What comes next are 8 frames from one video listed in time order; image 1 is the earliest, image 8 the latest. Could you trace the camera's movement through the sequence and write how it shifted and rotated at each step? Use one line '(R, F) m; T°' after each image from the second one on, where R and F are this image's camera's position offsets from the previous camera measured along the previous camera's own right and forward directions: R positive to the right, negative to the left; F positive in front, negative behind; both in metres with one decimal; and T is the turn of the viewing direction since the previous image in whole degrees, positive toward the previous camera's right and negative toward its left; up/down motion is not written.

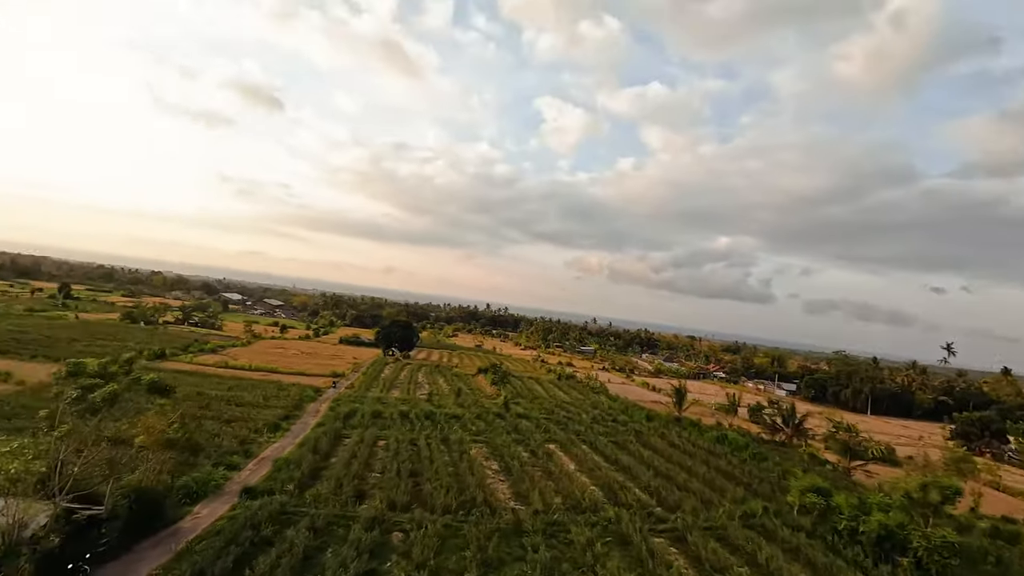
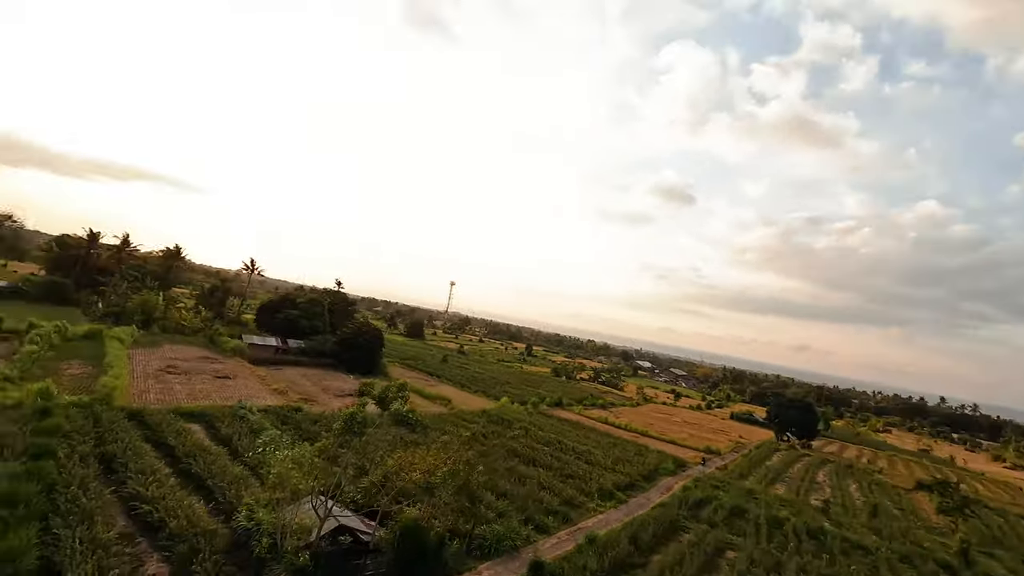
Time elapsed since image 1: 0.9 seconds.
(+0.7, +5.4) m; -45°
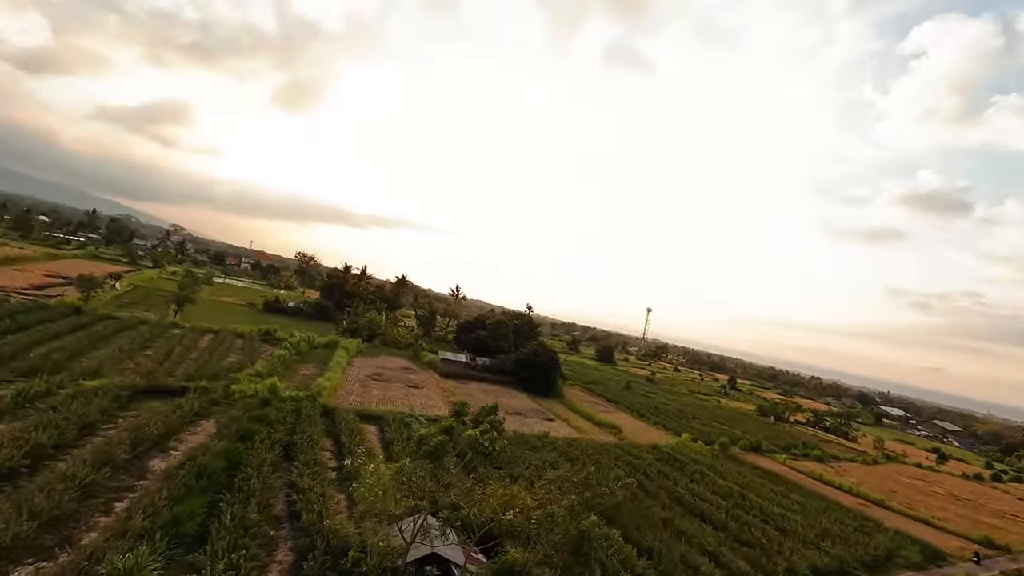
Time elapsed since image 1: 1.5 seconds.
(+1.8, +2.0) m; -23°
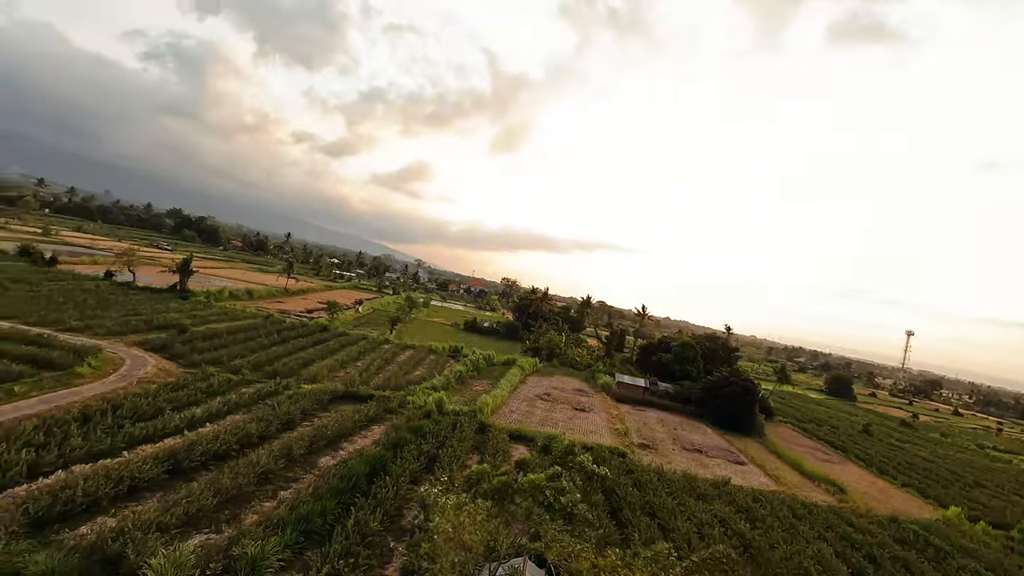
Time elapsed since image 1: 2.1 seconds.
(+2.5, +2.1) m; -25°
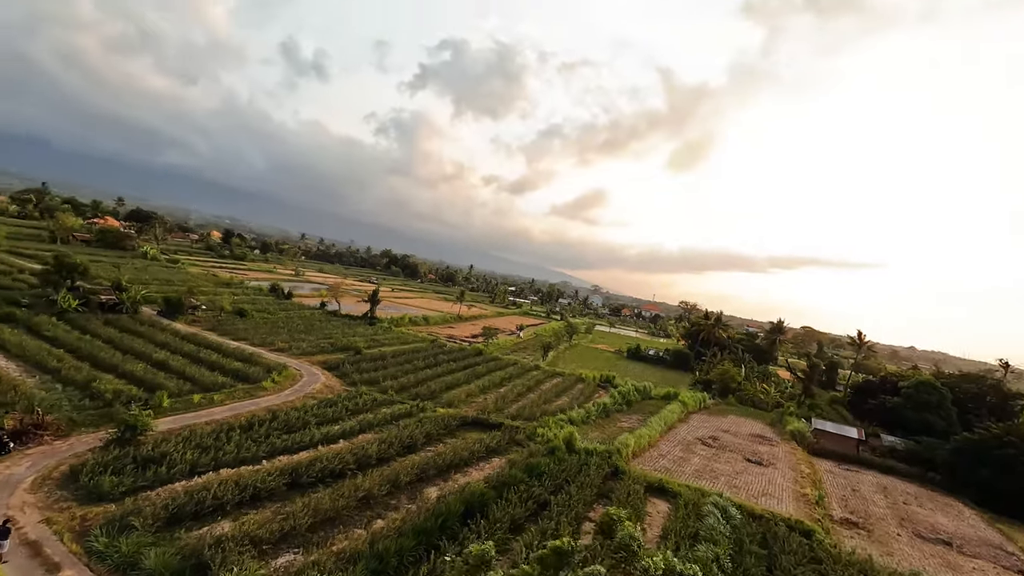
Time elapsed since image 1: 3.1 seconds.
(+2.5, +2.8) m; -23°
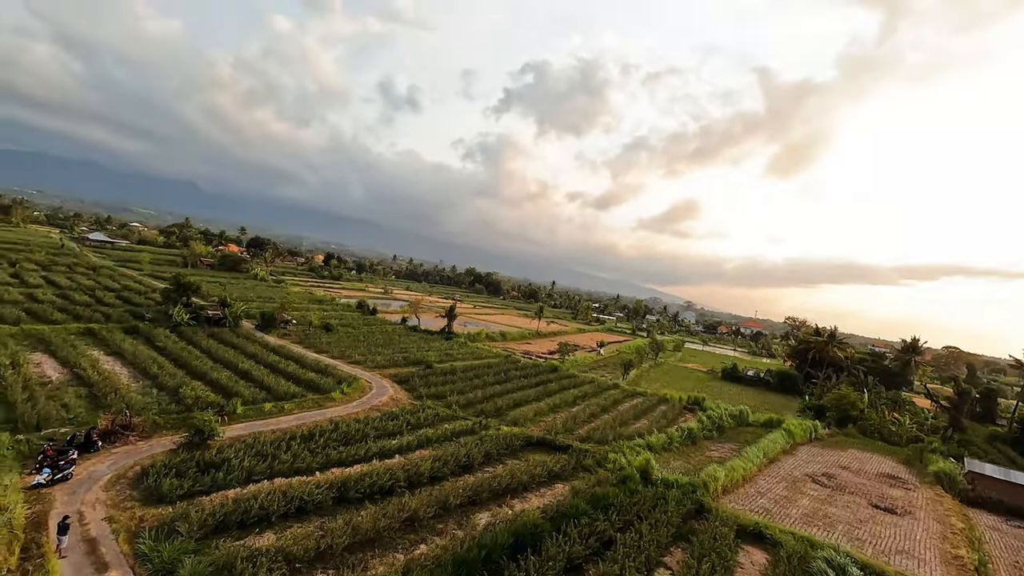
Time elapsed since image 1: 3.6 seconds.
(+1.1, +1.7) m; -11°
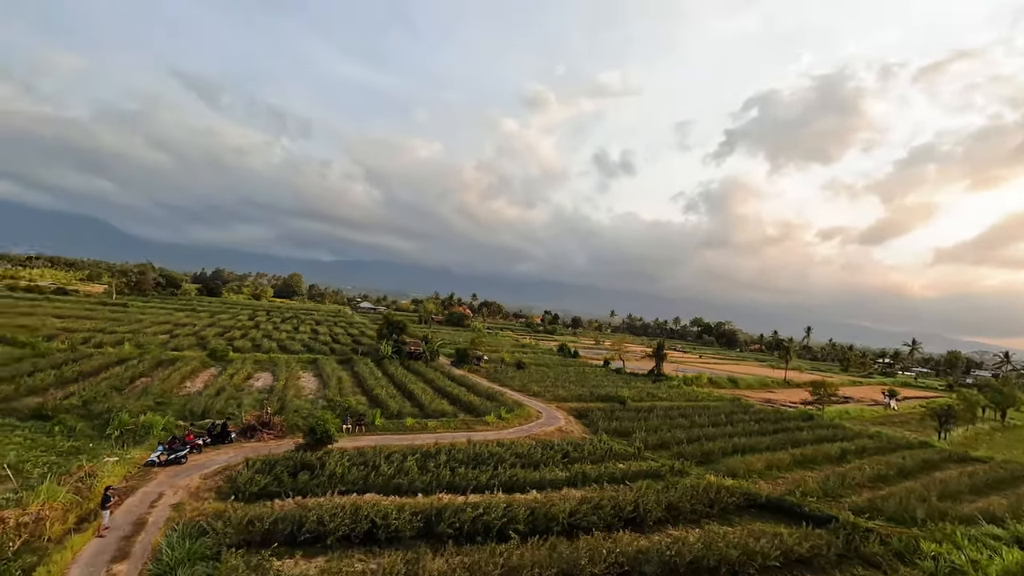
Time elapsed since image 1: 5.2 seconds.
(+1.5, +6.5) m; -28°
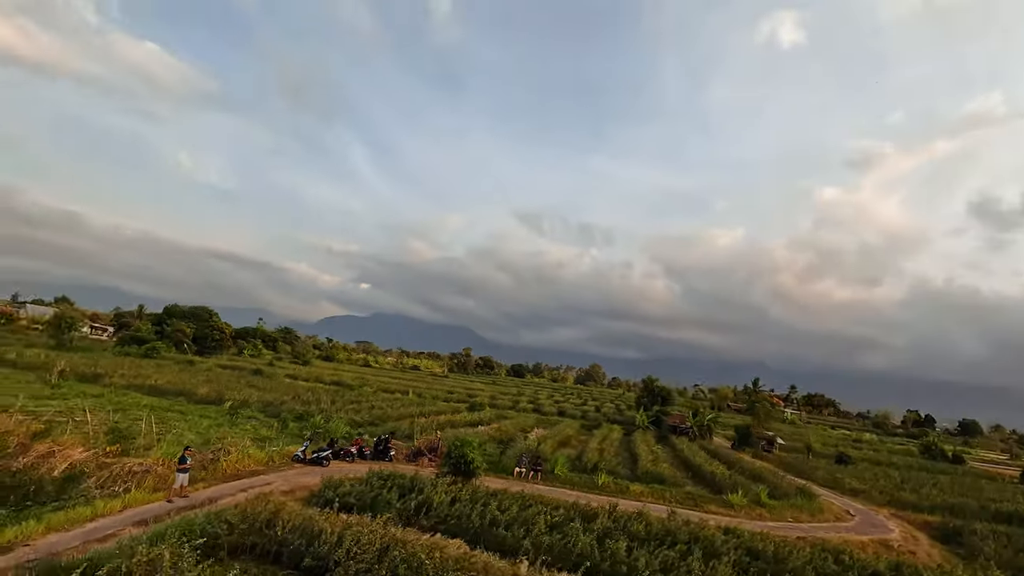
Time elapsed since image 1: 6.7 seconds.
(+2.2, +6.0) m; -36°
